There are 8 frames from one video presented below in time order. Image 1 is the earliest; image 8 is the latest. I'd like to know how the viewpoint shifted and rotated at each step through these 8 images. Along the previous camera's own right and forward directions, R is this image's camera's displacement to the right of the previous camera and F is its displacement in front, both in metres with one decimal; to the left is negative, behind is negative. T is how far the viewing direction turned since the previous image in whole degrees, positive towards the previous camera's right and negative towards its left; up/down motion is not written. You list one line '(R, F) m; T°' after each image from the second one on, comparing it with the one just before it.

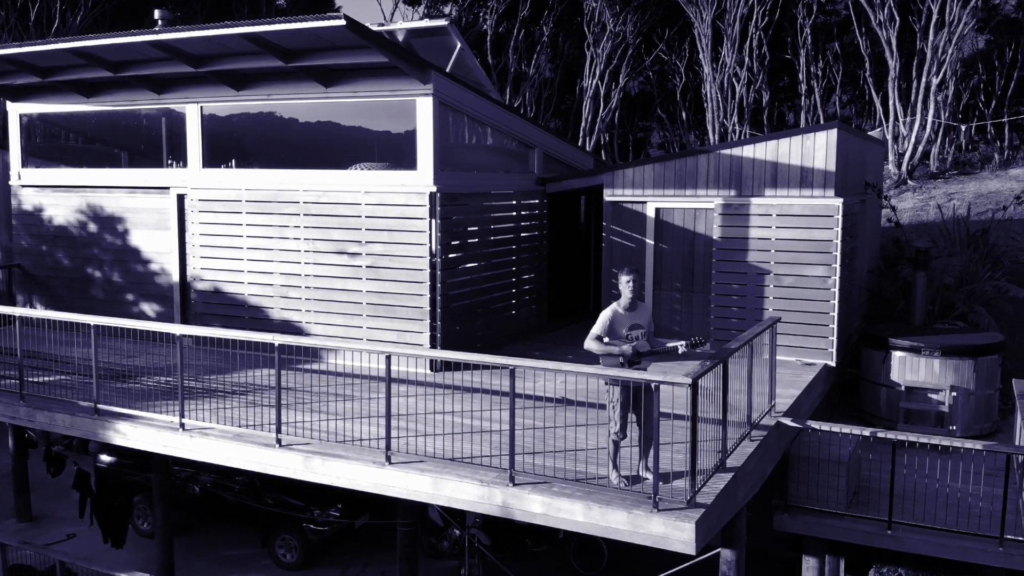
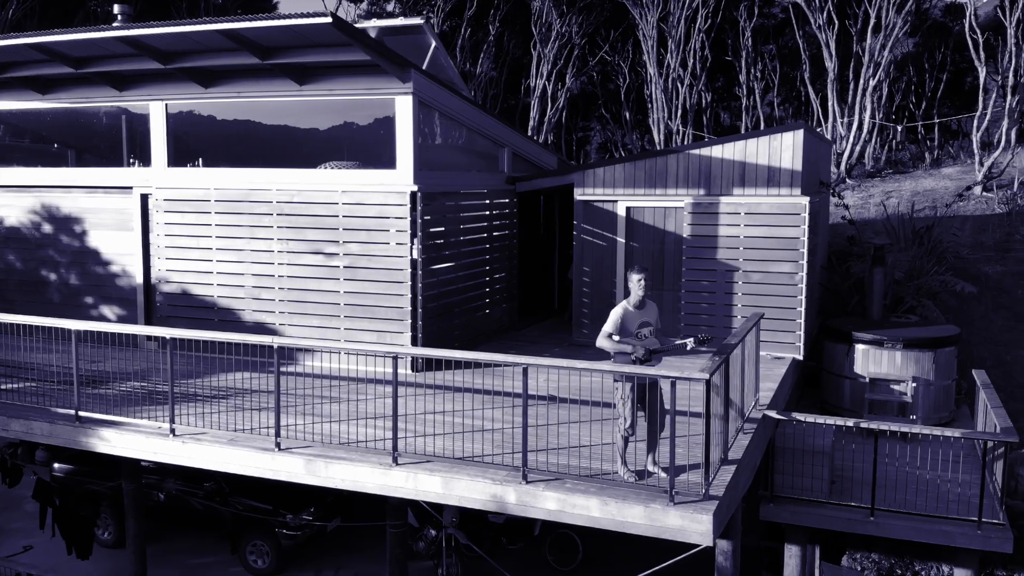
(-0.6, 0.0) m; +5°
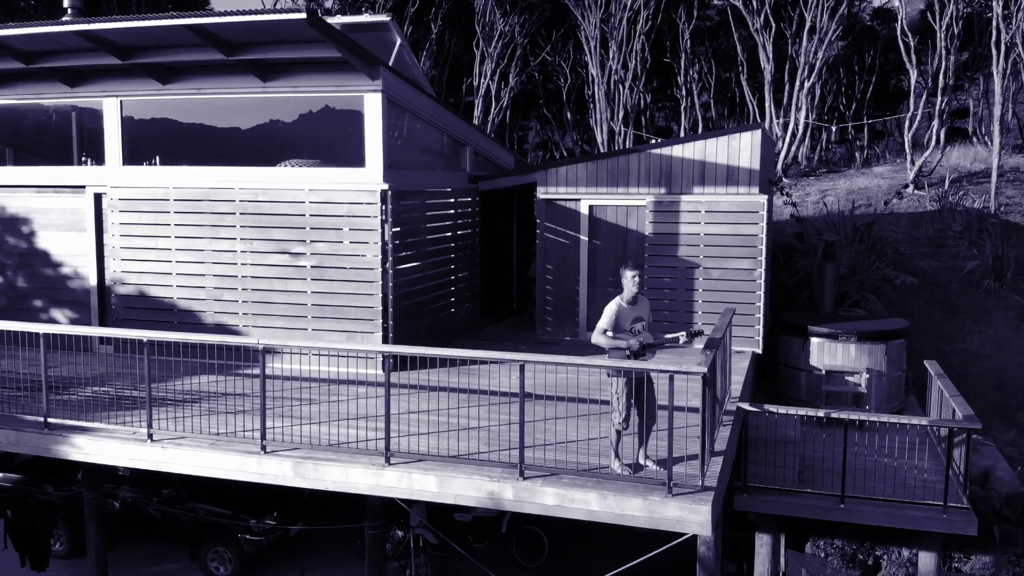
(-0.5, 0.0) m; +5°
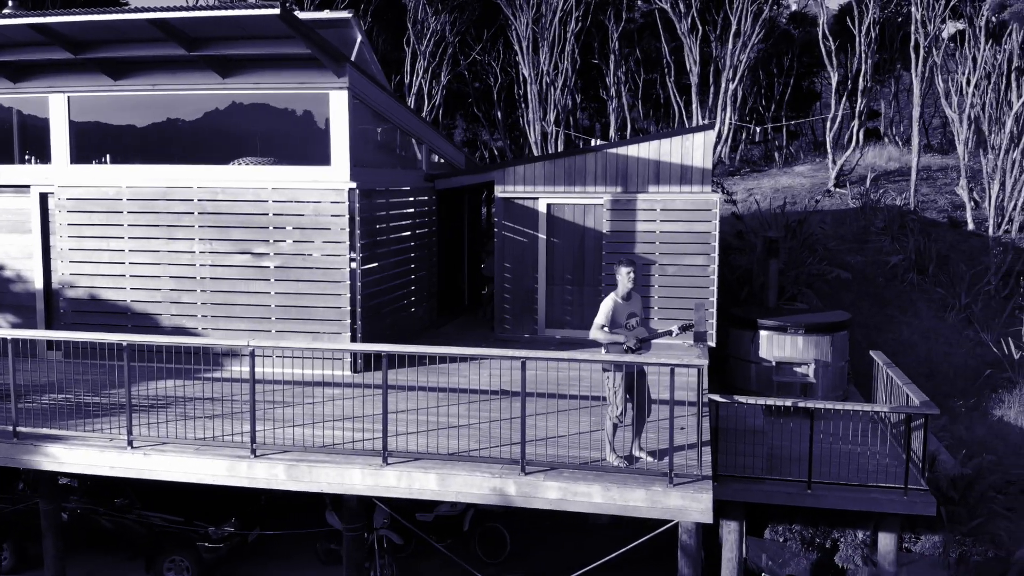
(-0.6, 0.0) m; +6°
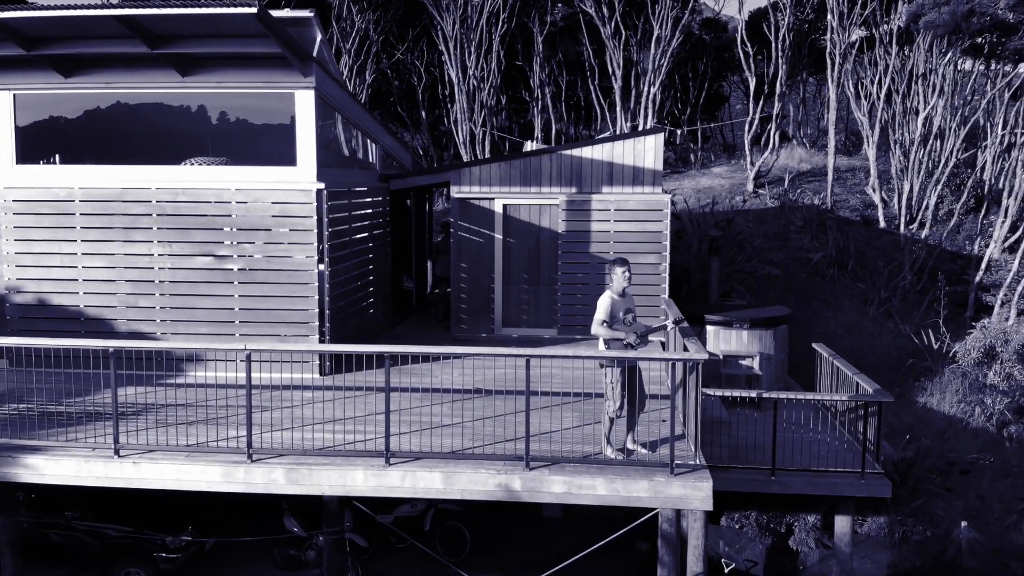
(-0.8, -0.1) m; +6°
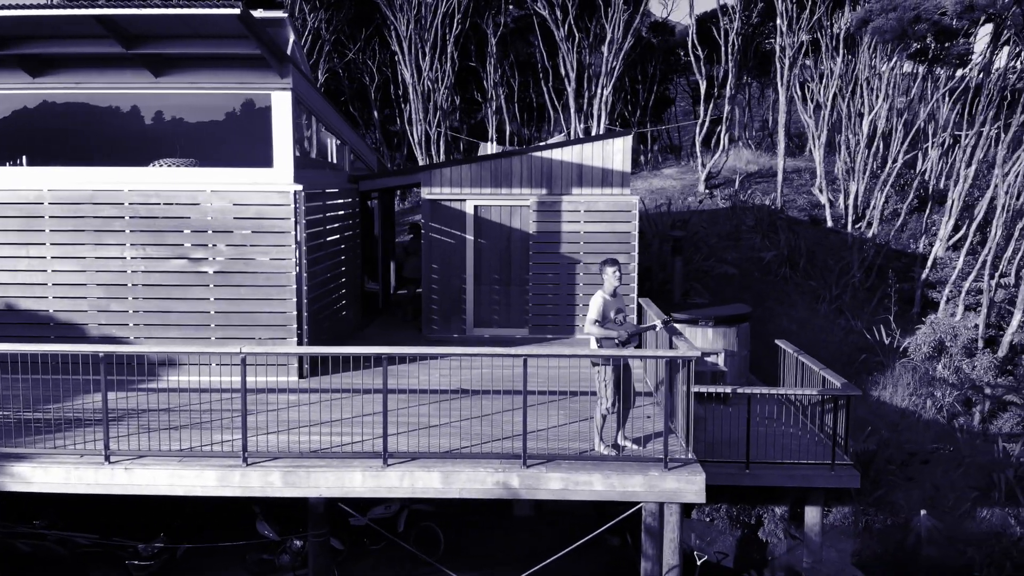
(-0.4, -0.1) m; +4°
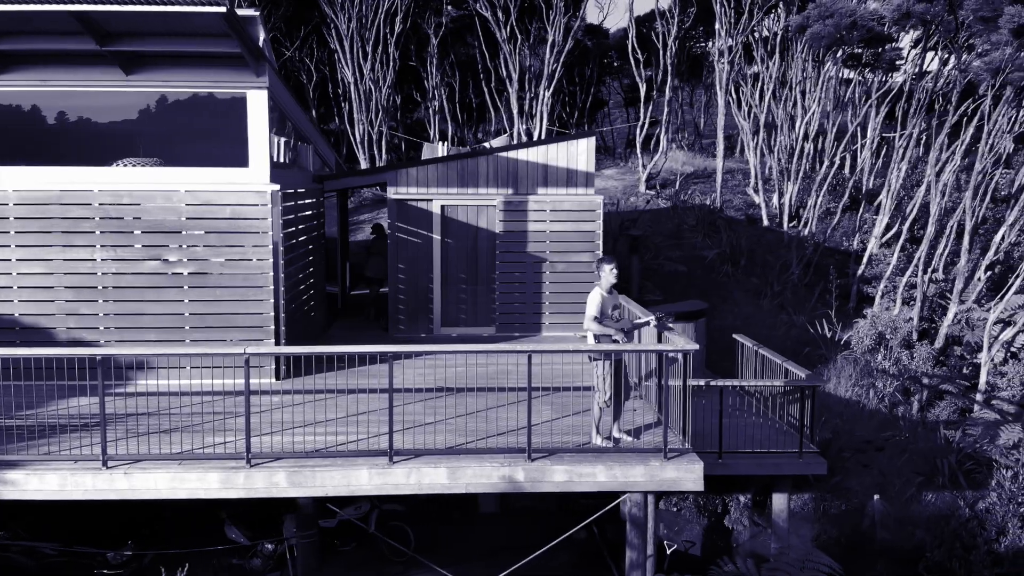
(-0.6, -0.1) m; +5°
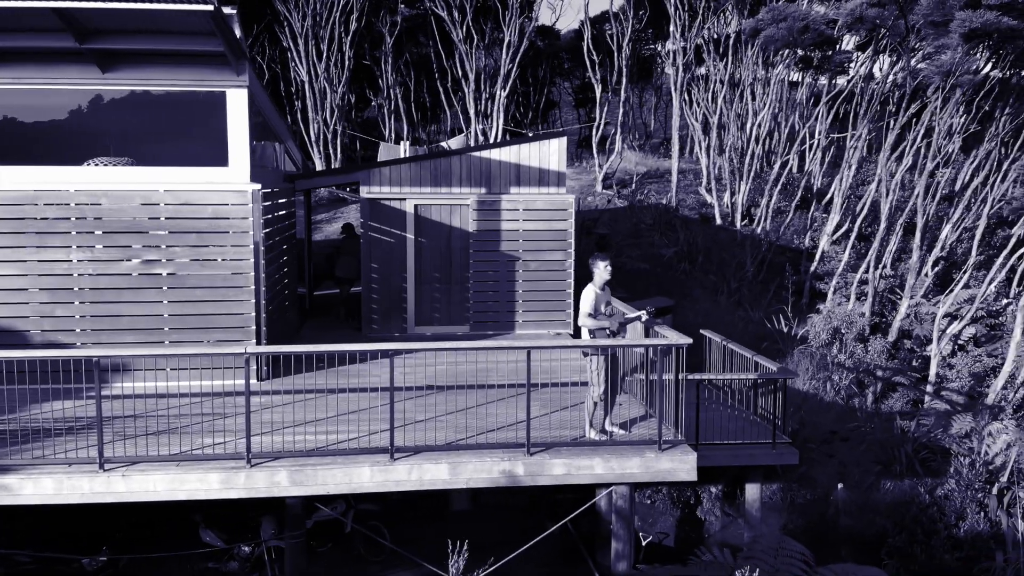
(-0.4, -0.1) m; +4°
